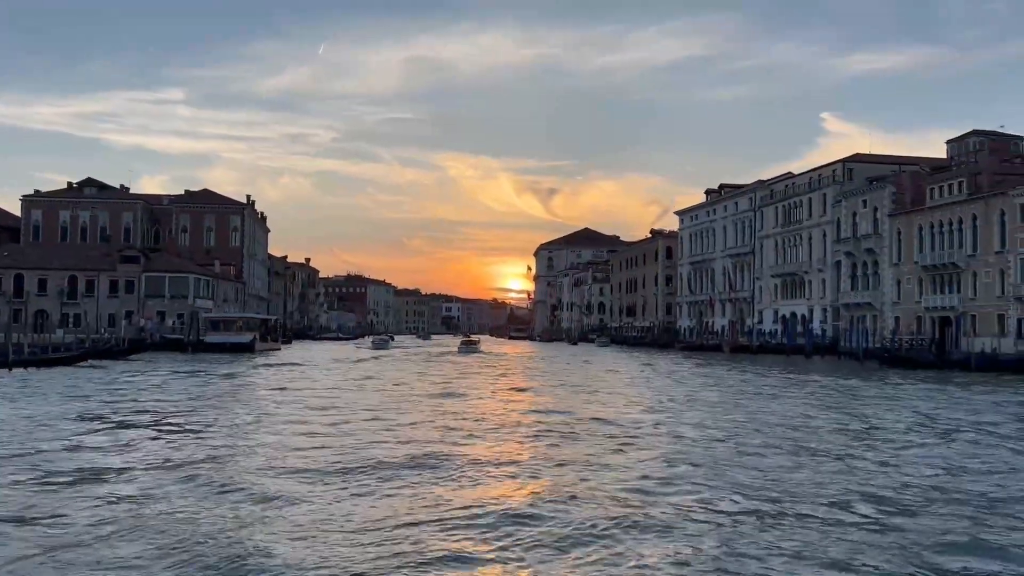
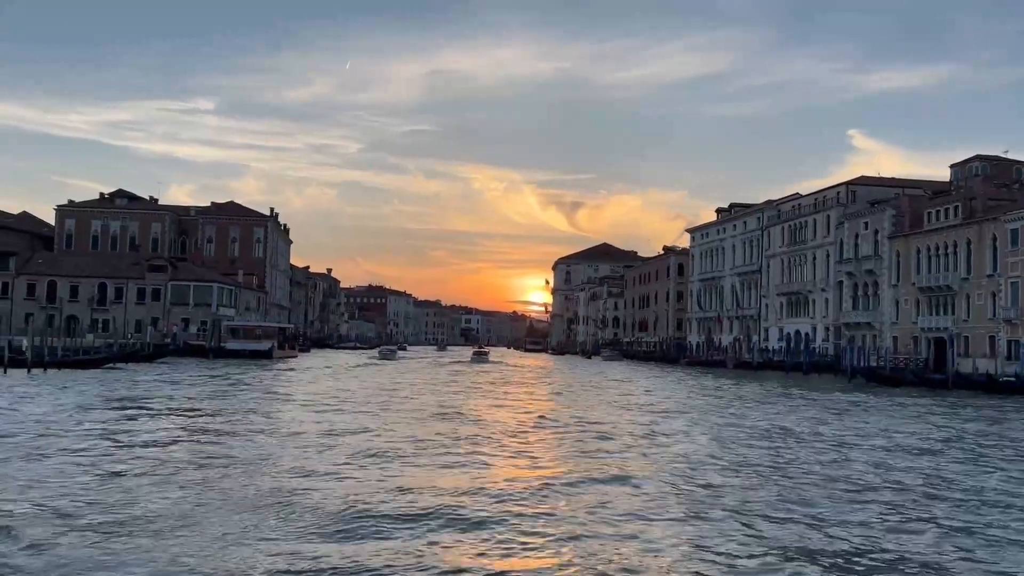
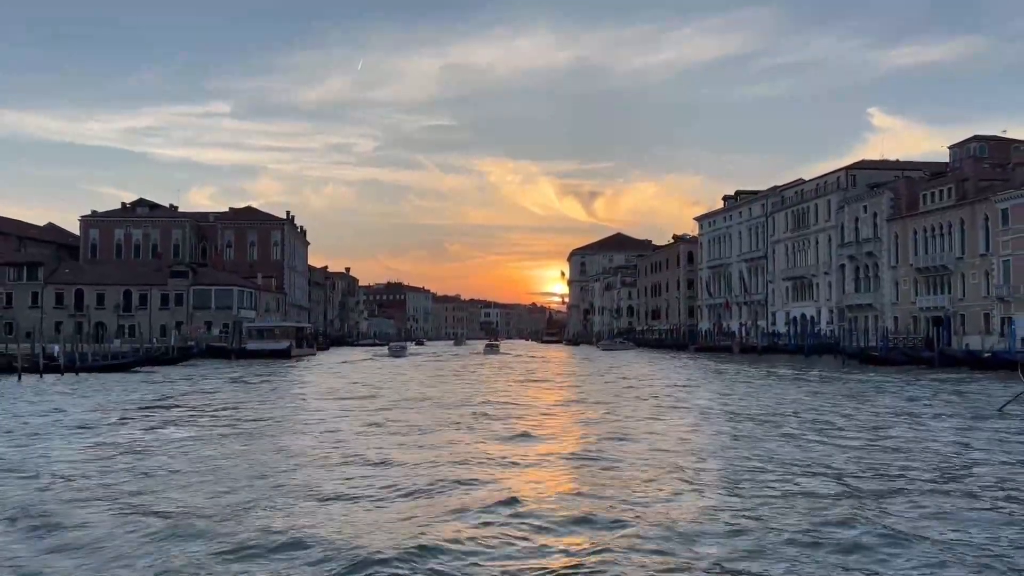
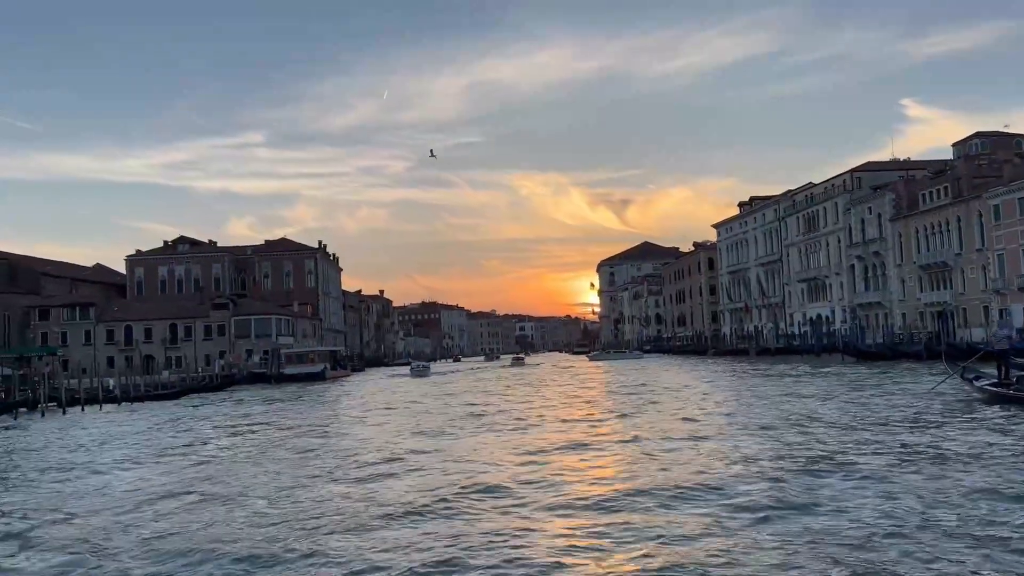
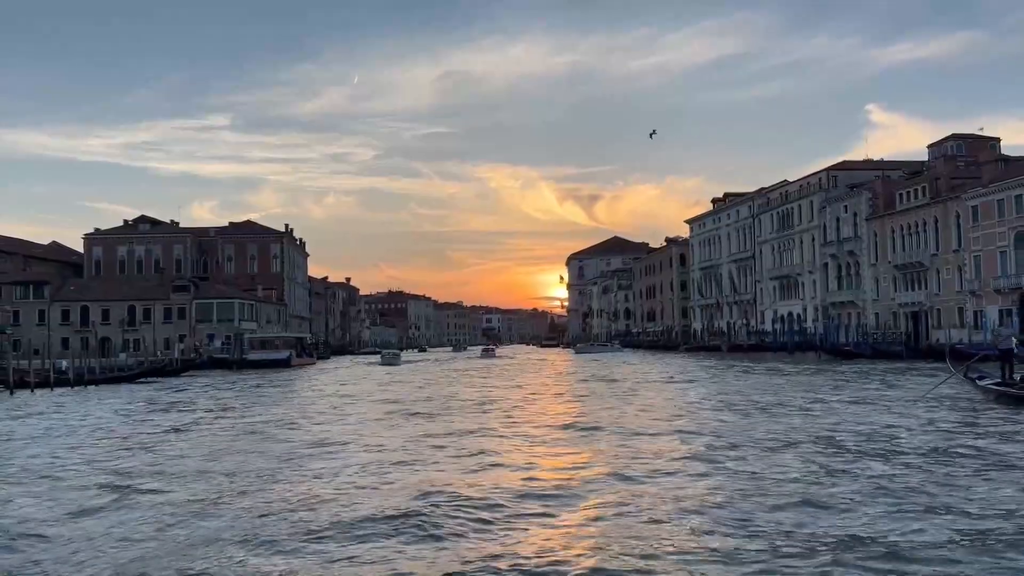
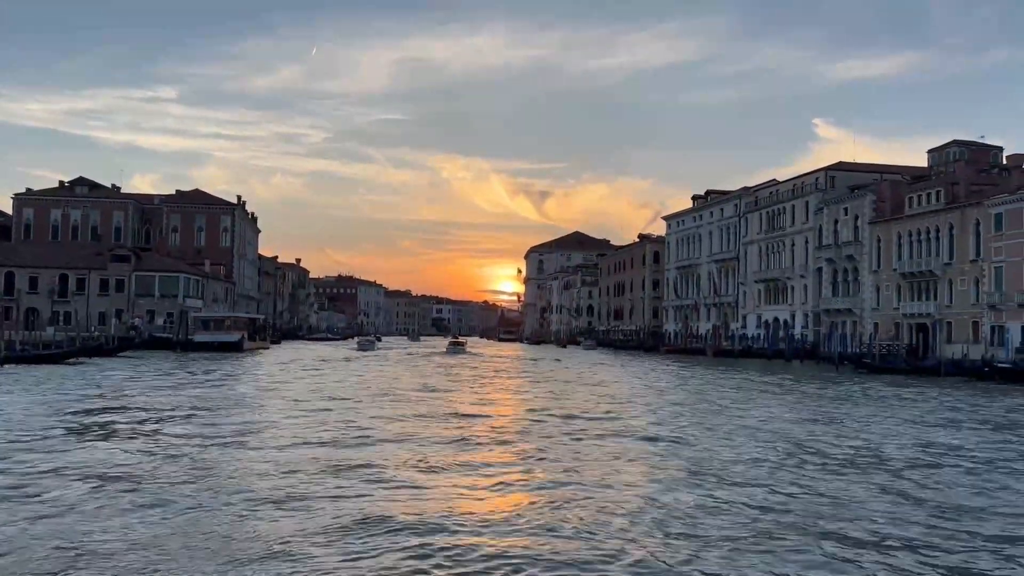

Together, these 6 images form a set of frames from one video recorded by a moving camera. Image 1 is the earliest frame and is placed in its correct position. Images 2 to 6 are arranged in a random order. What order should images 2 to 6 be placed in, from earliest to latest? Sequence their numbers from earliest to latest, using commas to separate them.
6, 2, 3, 5, 4
